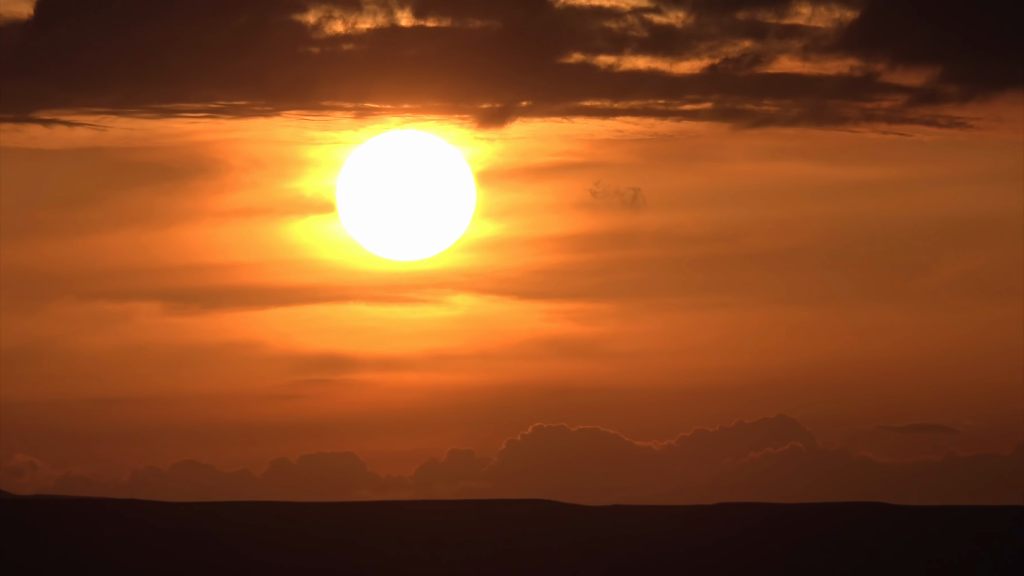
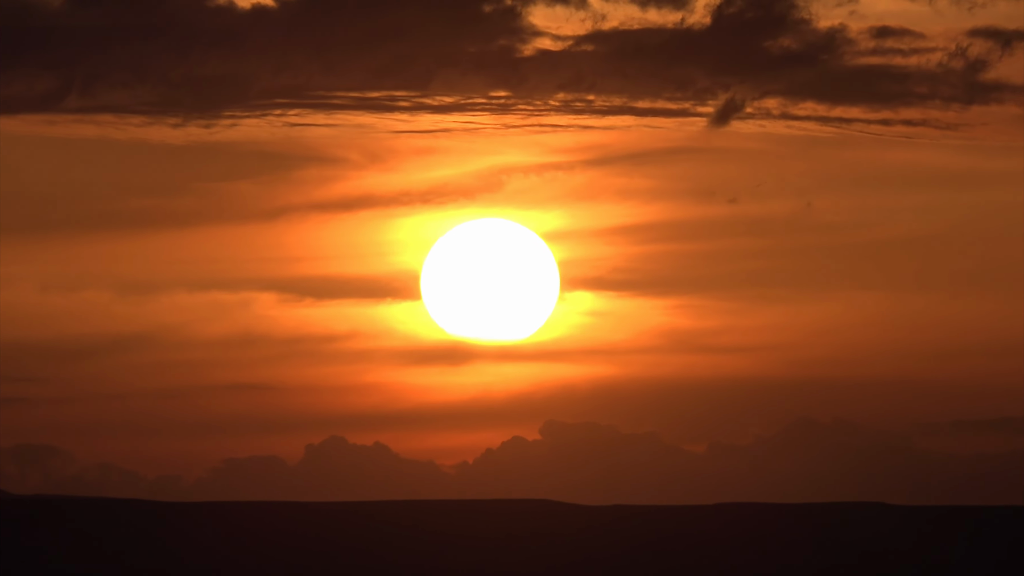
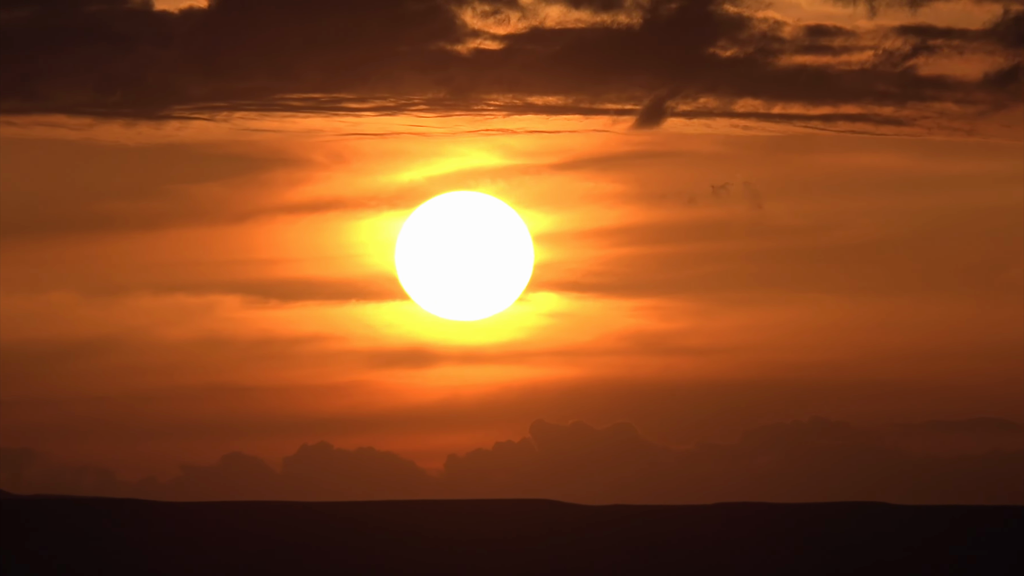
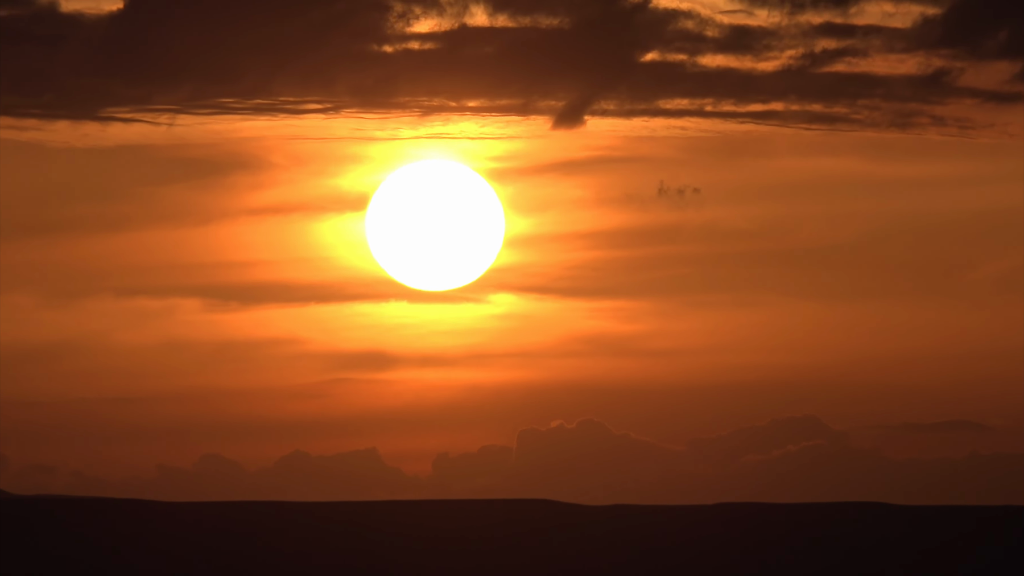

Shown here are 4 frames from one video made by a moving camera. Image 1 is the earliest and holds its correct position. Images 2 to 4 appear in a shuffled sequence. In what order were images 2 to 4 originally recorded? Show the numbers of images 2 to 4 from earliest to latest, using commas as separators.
4, 3, 2
